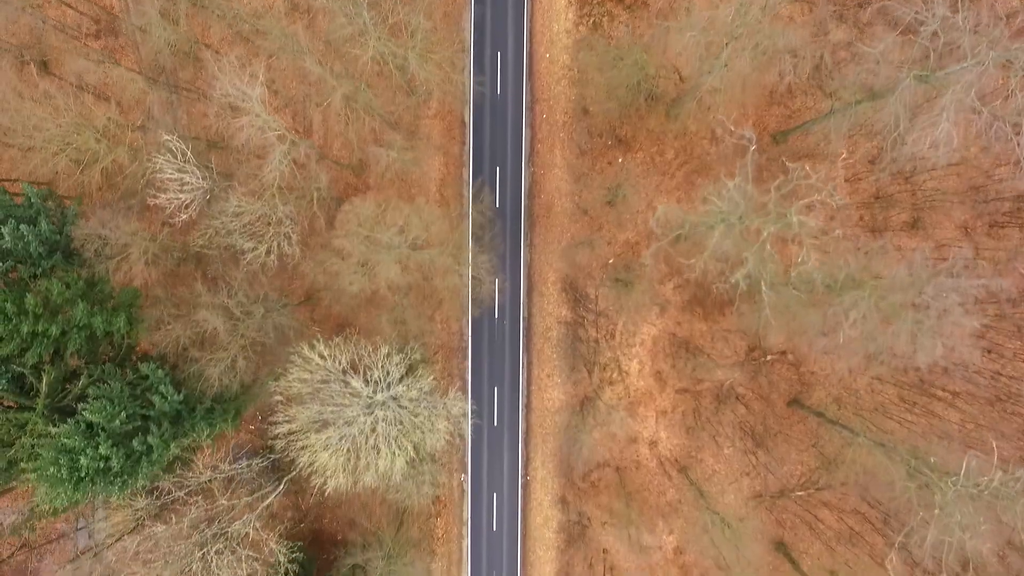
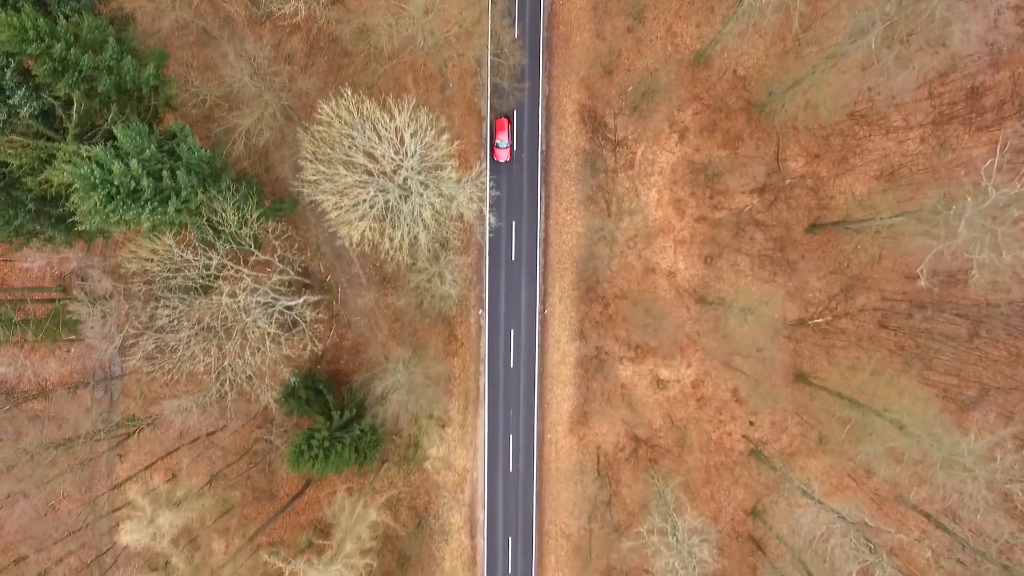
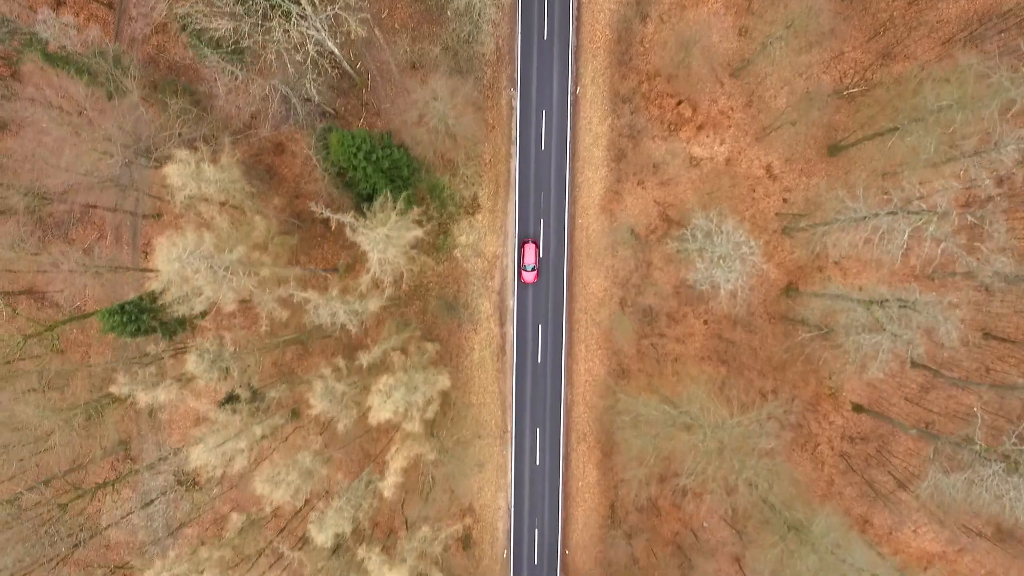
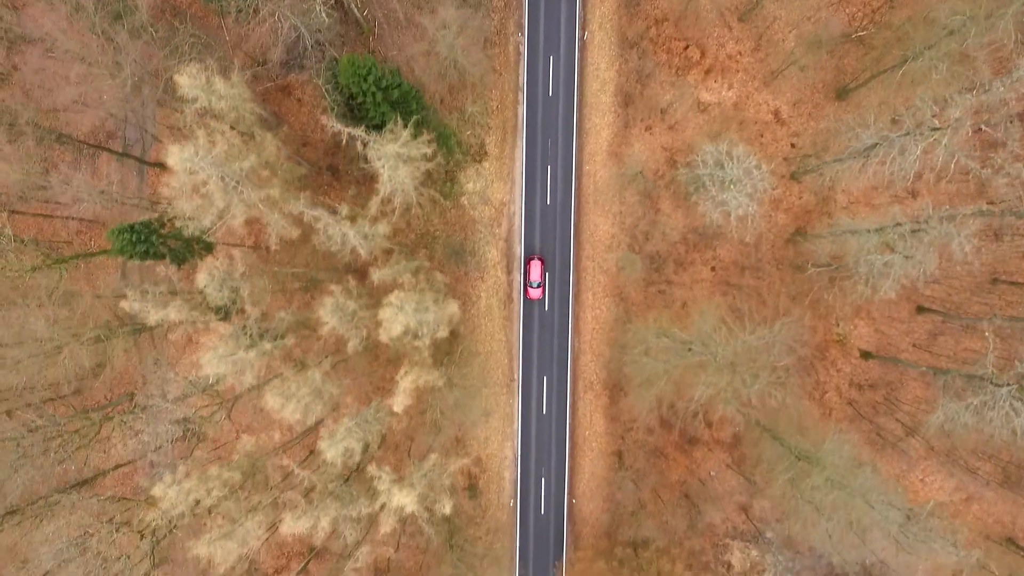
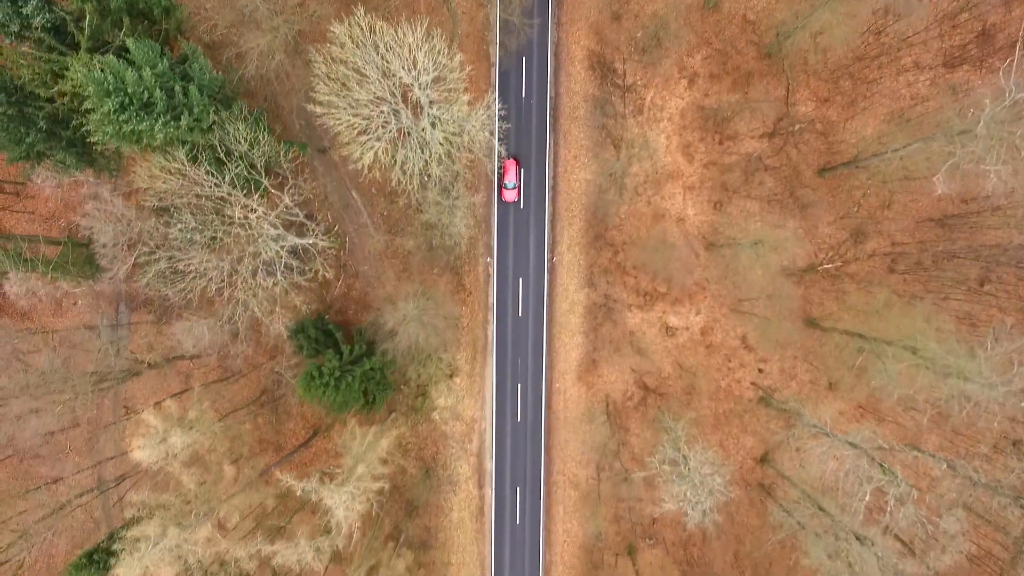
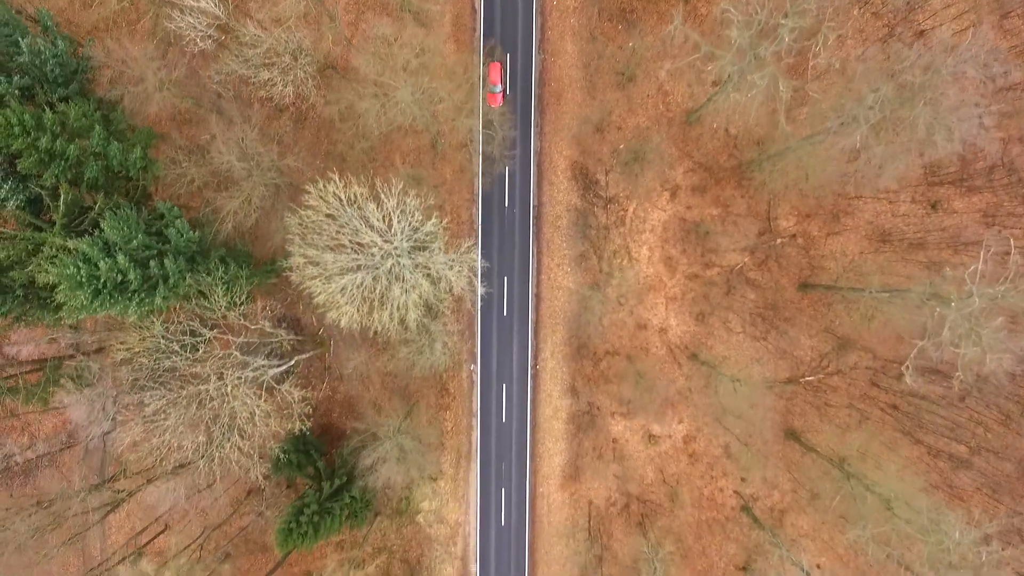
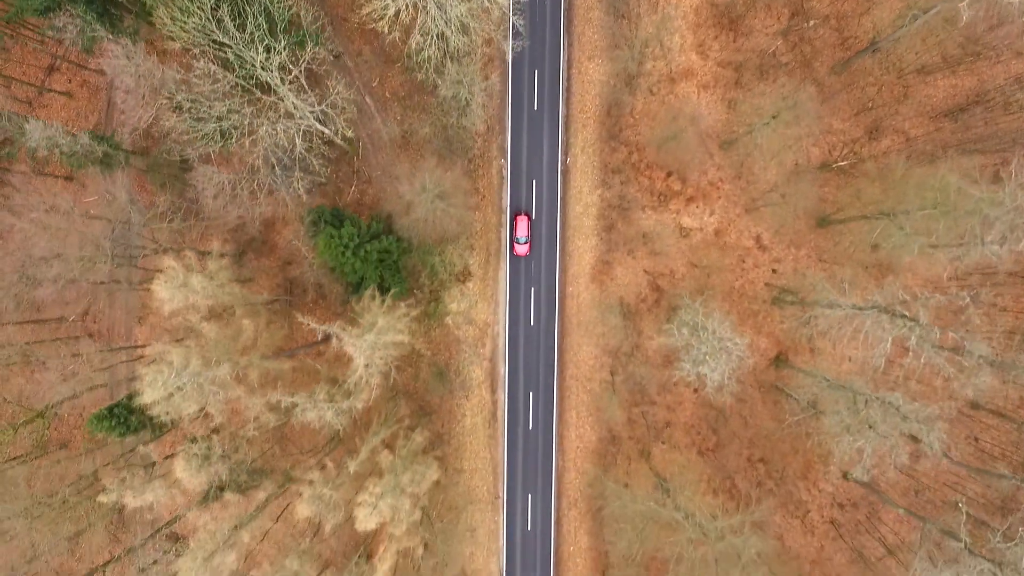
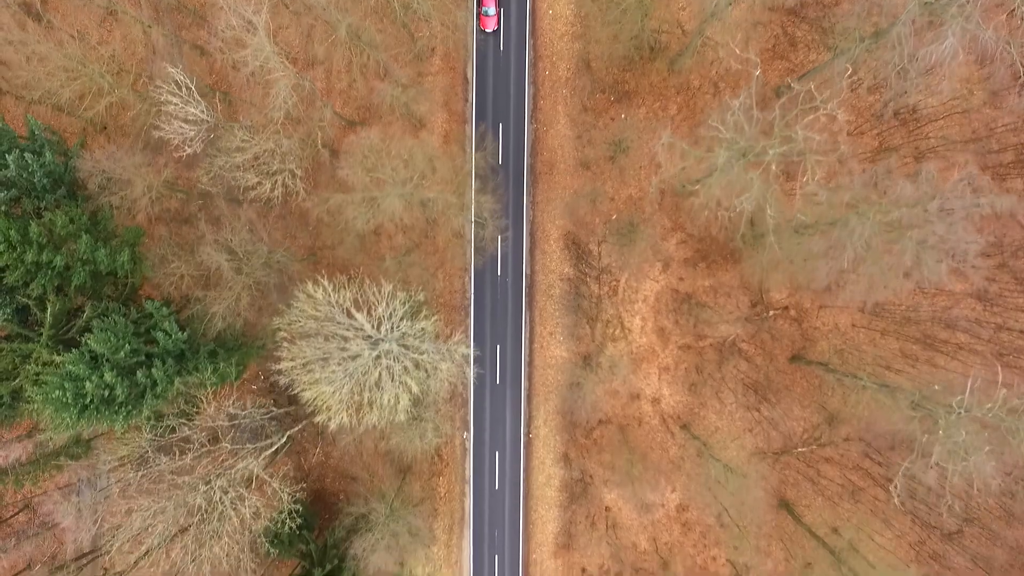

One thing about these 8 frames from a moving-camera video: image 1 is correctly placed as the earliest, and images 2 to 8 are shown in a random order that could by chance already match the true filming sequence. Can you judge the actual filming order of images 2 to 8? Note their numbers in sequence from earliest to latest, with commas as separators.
8, 6, 2, 5, 7, 3, 4
